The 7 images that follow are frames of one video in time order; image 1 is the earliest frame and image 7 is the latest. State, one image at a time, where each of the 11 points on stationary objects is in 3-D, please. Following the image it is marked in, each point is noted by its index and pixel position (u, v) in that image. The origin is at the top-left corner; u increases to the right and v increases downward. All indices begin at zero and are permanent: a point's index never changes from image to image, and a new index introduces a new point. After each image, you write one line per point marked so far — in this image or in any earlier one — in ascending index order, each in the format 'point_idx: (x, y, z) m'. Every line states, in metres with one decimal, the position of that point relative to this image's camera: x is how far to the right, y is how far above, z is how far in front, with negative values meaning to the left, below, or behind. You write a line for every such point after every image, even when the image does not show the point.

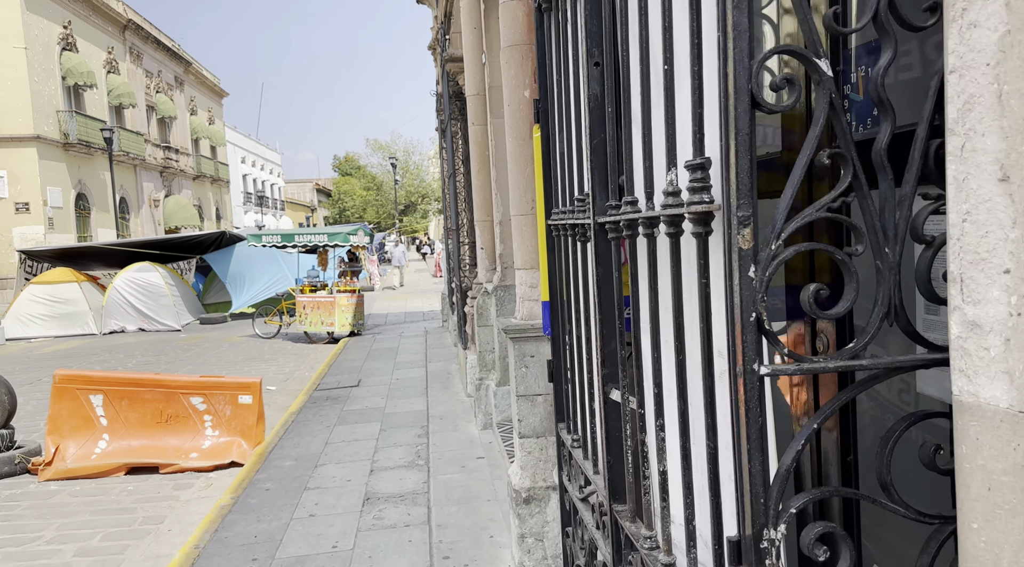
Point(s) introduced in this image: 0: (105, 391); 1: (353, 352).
0: (-3.5, -0.9, +6.8) m
1: (-2.5, -1.1, +12.2) m
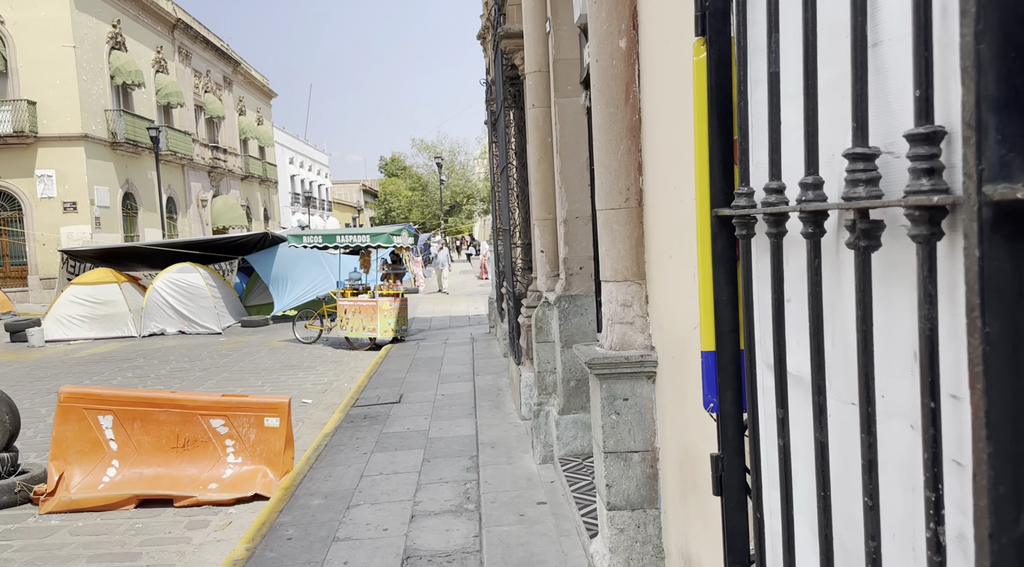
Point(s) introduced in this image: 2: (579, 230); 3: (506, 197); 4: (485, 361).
0: (-3.0, -1.0, +6.0) m
1: (-1.7, -1.1, +11.3) m
2: (+0.5, +0.4, +5.4) m
3: (0.0, +1.0, +9.2) m
4: (-0.4, -1.1, +10.6) m
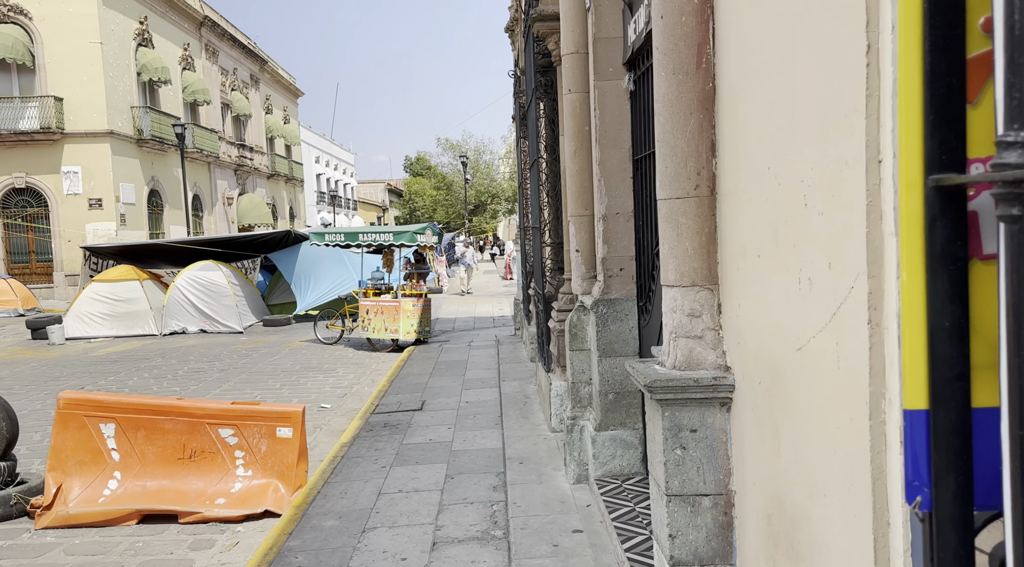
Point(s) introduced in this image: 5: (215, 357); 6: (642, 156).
0: (-2.8, -1.0, +5.6) m
1: (-1.3, -1.1, +10.9) m
2: (+0.7, +0.4, +4.9) m
3: (+0.3, +1.0, +8.8) m
4: (0.0, -1.1, +10.1) m
5: (-5.0, -1.2, +13.2) m
6: (+0.8, +0.8, +4.7) m
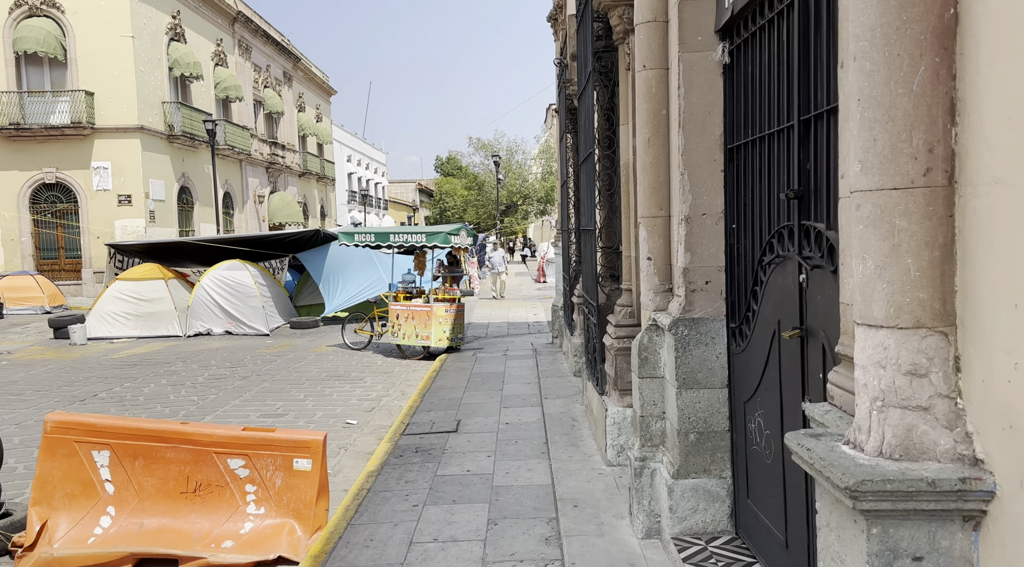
0: (-2.5, -1.0, +4.9) m
1: (-0.8, -1.2, +10.1) m
2: (+1.0, +0.3, +4.1) m
3: (+0.8, +0.9, +7.9) m
4: (+0.5, -1.2, +9.2) m
5: (-4.4, -1.2, +12.5) m
6: (+1.1, +0.7, +3.8) m
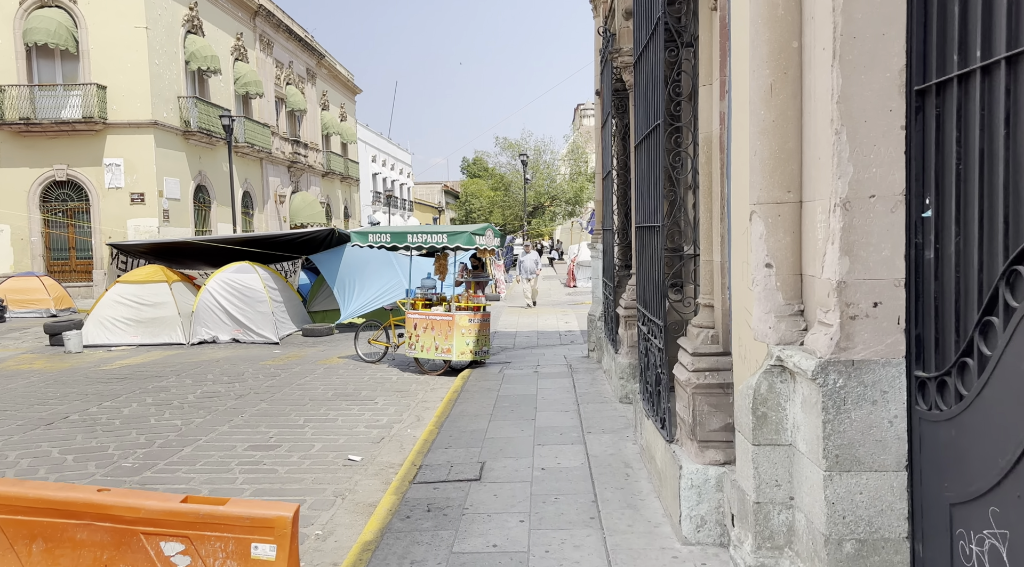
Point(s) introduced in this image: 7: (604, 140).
0: (-2.3, -1.1, +3.5) m
1: (-0.4, -1.3, +8.6) m
2: (+1.2, +0.2, +2.6) m
3: (+1.1, +0.9, +6.4) m
4: (+0.8, -1.2, +7.8) m
5: (-3.9, -1.3, +11.2) m
6: (+1.3, +0.6, +2.3) m
7: (+1.2, +1.7, +9.8) m
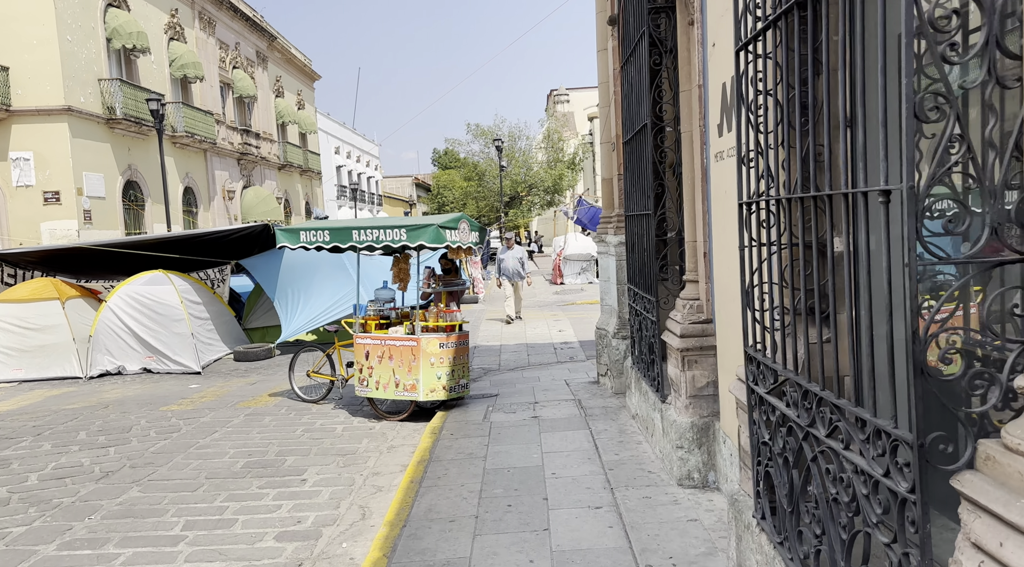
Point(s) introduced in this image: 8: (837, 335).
0: (-2.2, -1.3, +0.5) m
1: (-0.5, -1.4, +5.7) m
2: (+1.3, +0.1, -0.4) m
3: (+1.1, +0.7, +3.5) m
4: (+0.8, -1.3, +4.8) m
5: (-4.0, -1.5, +8.1) m
6: (+1.4, +0.5, -0.6) m
7: (+1.0, +1.7, +6.8) m
8: (+1.4, -0.2, +3.4) m
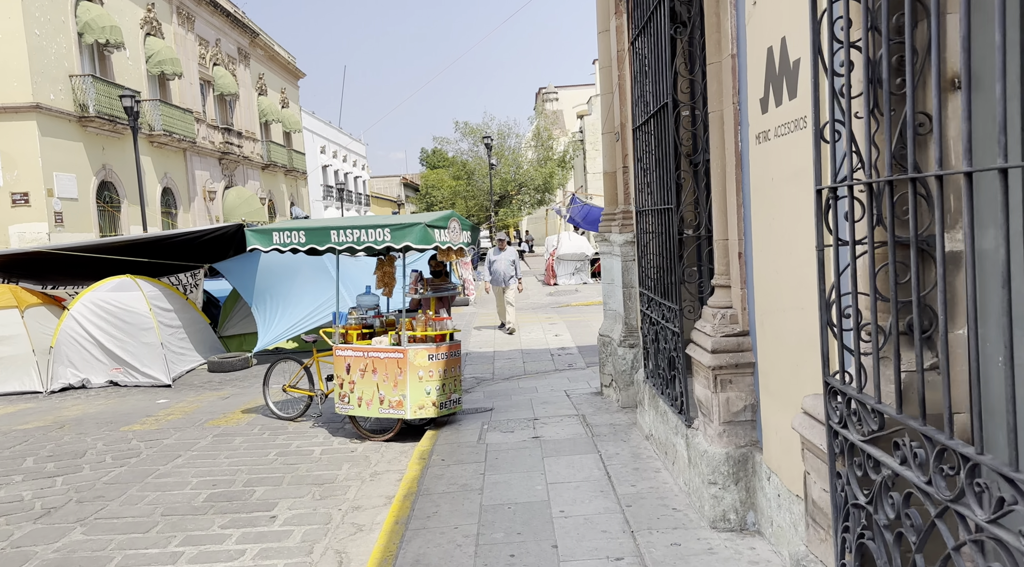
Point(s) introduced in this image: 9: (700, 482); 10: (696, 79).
0: (-2.1, -1.4, -0.4) m
1: (-0.4, -1.4, +4.9) m
2: (+1.4, 0.0, -1.1) m
3: (+1.1, +0.7, +2.7) m
4: (+0.8, -1.4, +4.0) m
5: (-4.1, -1.6, +7.3) m
6: (+1.5, +0.4, -1.4) m
7: (+1.0, +1.6, +6.1) m
8: (+1.4, -0.2, +2.6) m
9: (+1.1, -1.1, +4.4) m
10: (+1.0, +1.3, +5.2) m
